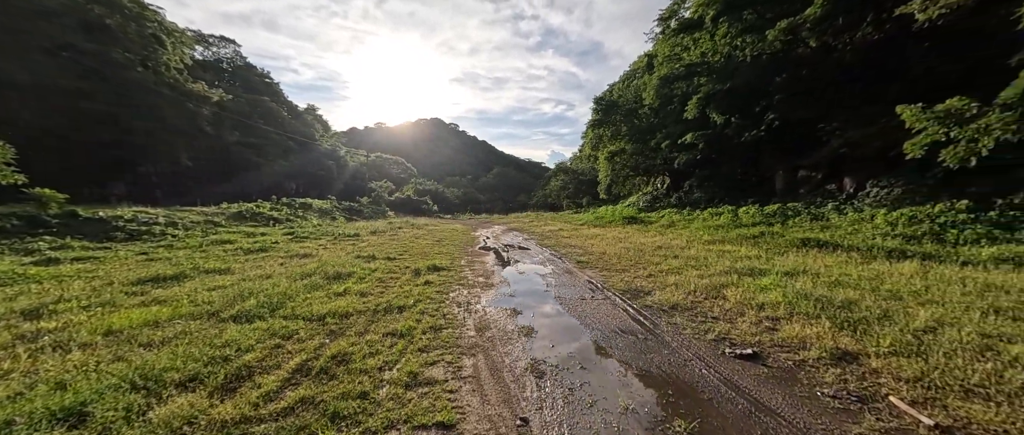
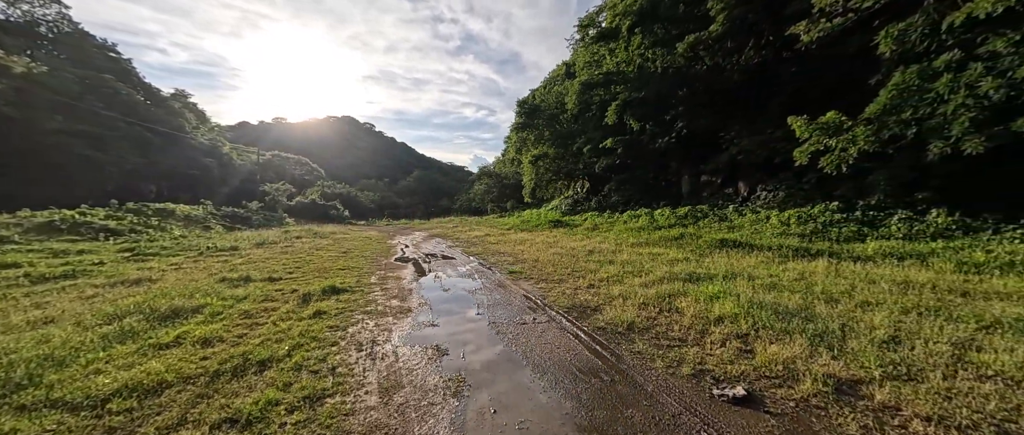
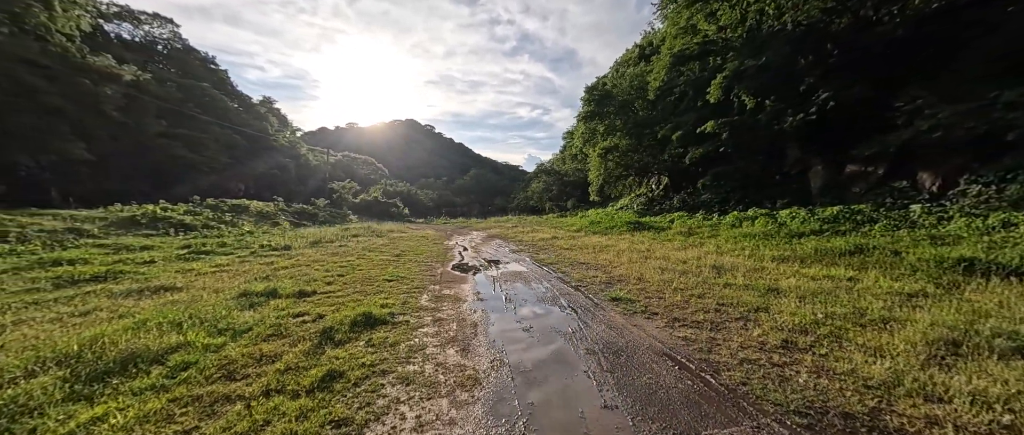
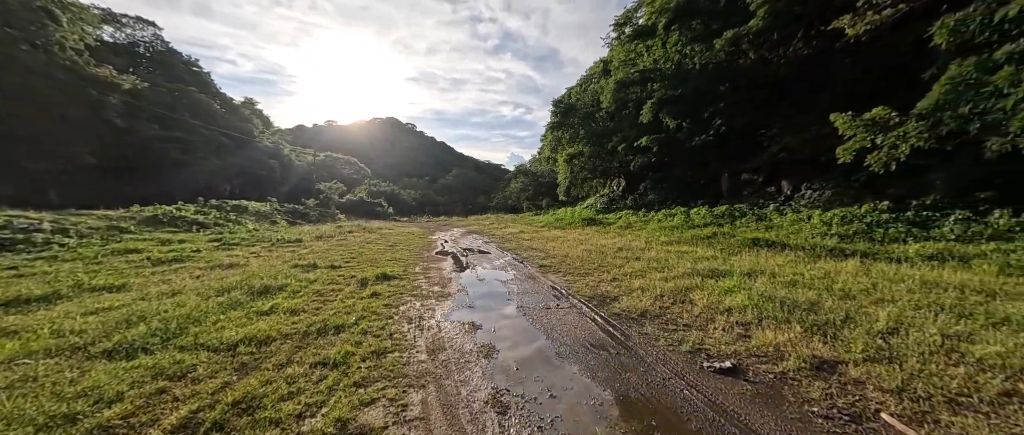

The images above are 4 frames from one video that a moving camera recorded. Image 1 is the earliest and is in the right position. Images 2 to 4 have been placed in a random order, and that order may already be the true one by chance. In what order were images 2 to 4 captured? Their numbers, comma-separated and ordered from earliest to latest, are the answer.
4, 2, 3
